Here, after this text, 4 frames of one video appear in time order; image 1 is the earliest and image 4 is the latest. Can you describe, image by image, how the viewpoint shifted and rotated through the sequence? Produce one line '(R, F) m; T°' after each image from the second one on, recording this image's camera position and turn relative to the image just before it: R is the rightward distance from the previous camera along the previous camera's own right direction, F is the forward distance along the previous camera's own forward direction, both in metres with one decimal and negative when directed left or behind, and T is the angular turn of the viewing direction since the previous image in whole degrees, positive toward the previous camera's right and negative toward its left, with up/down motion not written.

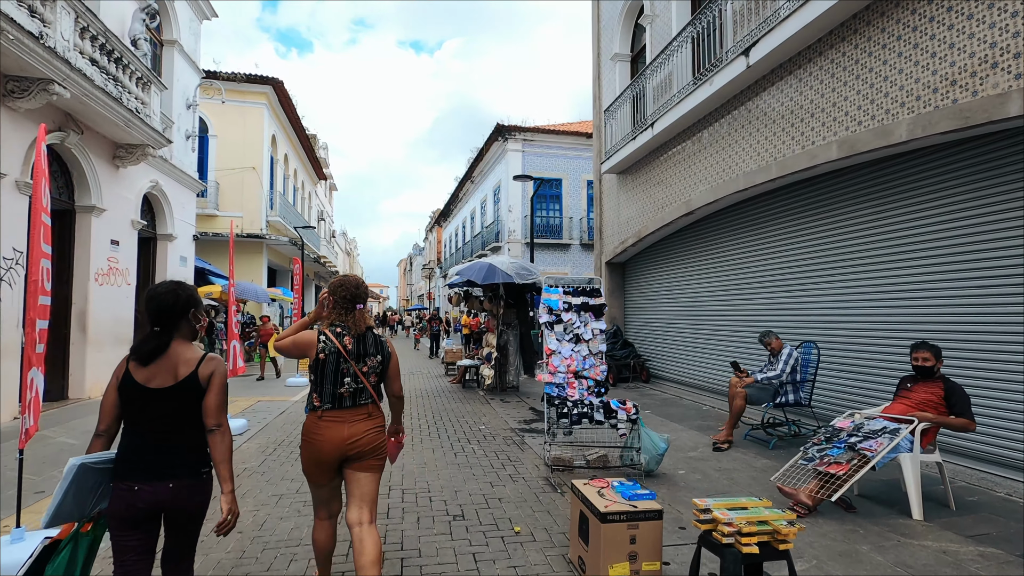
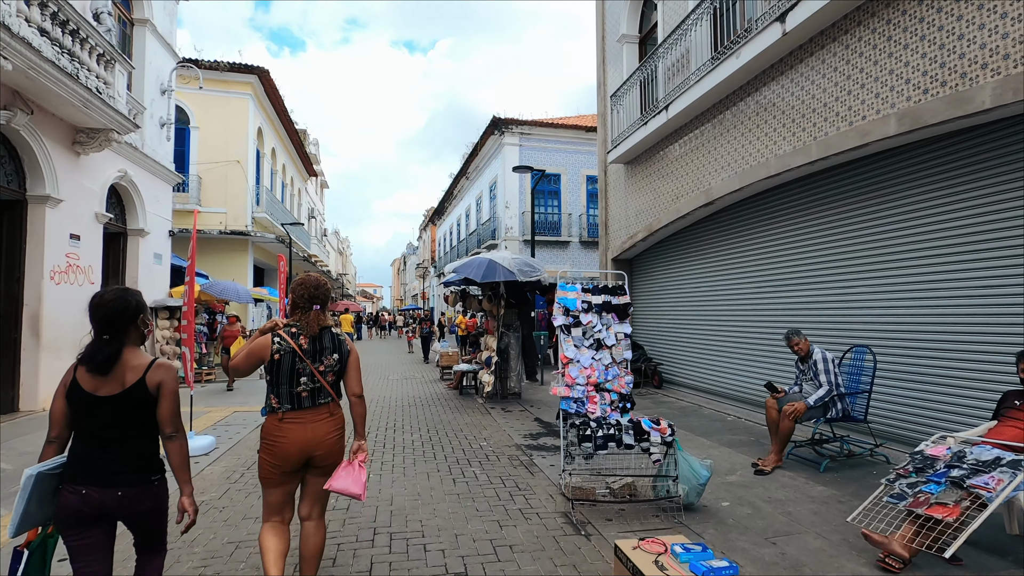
(-0.1, +0.9) m; +1°
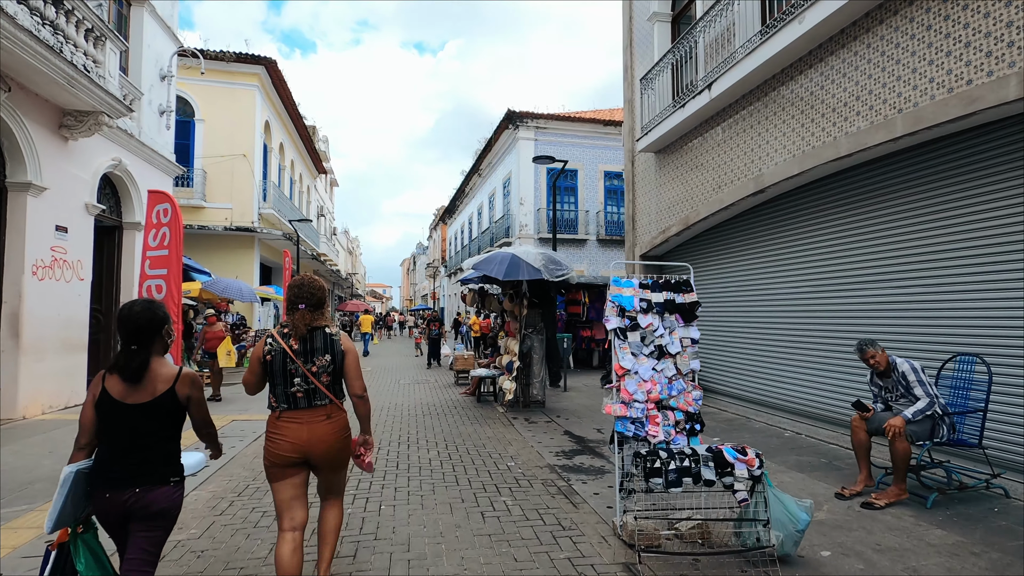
(-0.3, +0.9) m; -1°
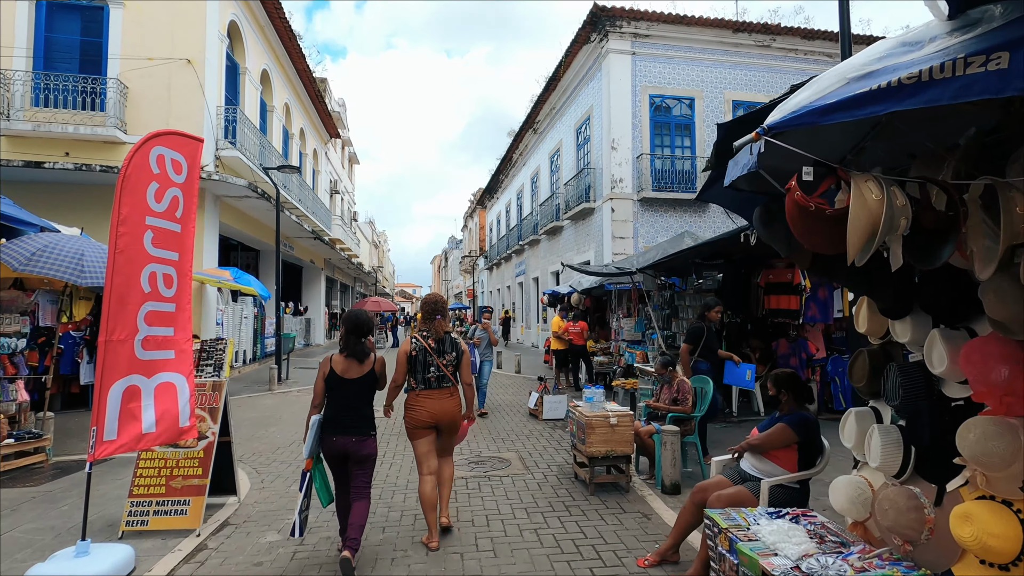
(-1.7, +7.4) m; -3°
